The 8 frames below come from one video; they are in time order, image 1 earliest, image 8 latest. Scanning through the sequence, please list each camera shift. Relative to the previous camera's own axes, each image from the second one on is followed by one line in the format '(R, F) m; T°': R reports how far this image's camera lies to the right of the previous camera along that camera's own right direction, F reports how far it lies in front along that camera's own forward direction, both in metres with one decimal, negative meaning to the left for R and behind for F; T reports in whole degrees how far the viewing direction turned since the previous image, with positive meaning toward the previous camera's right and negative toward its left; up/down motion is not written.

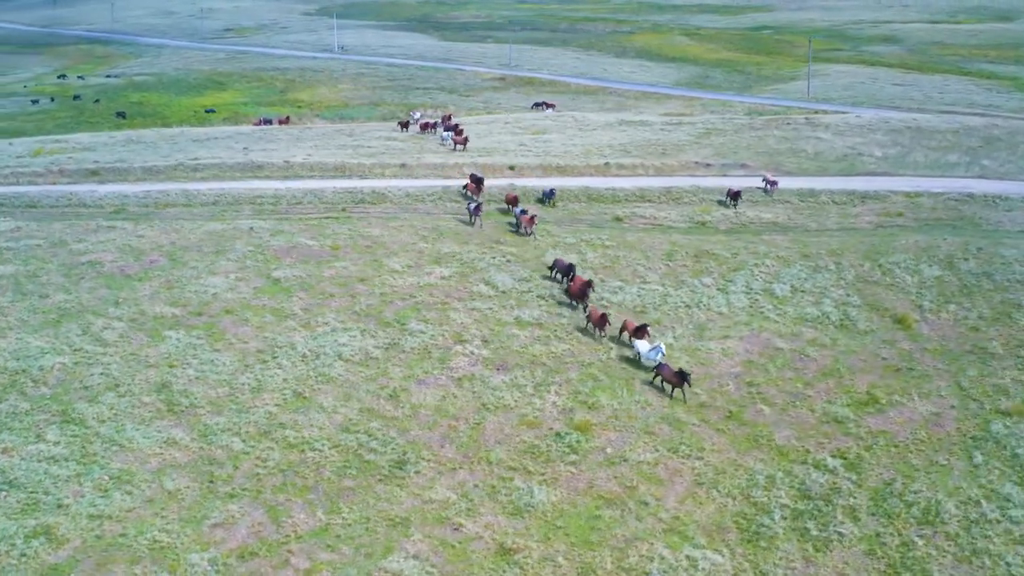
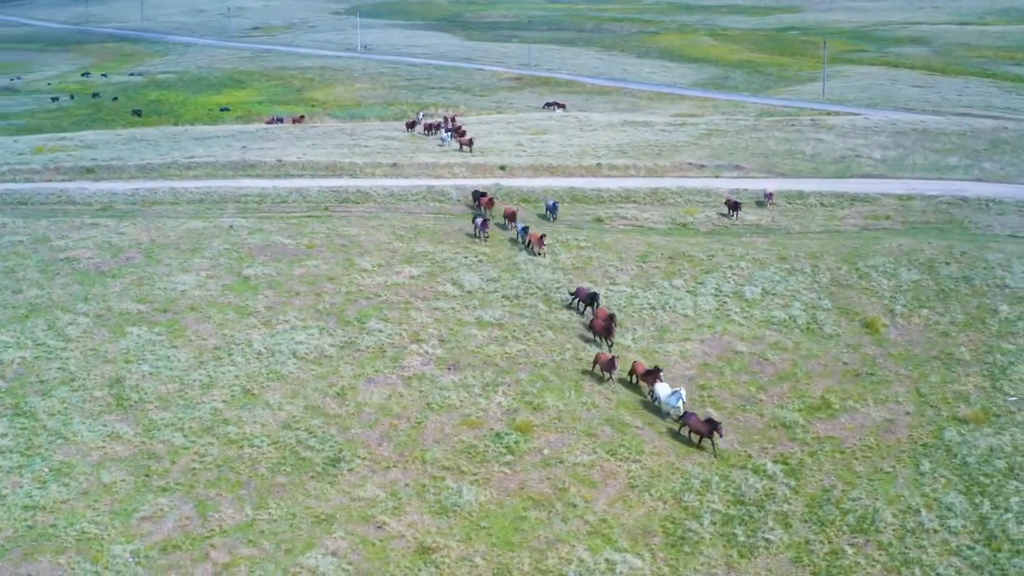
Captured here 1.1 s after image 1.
(+2.4, 0.0) m; -2°
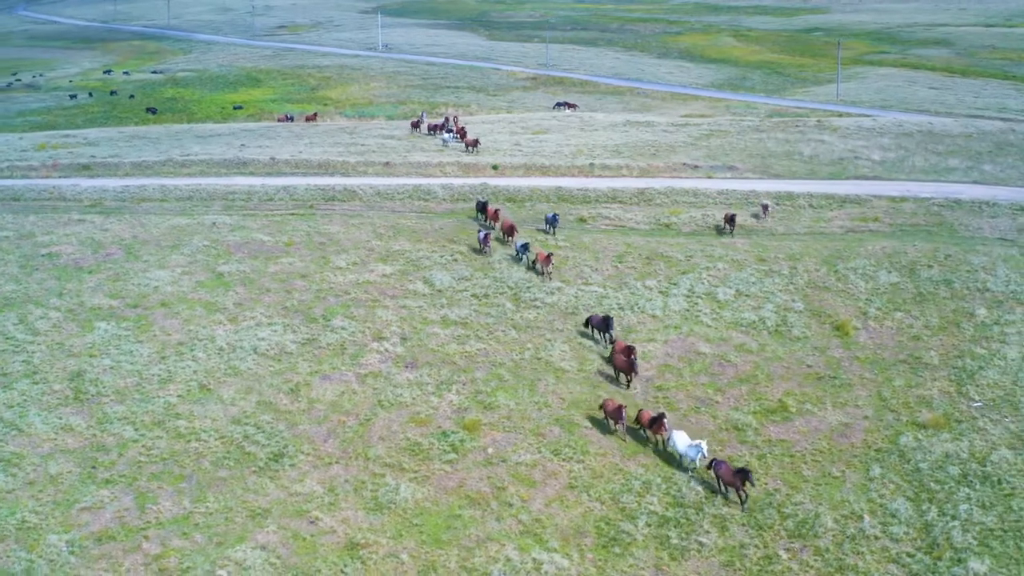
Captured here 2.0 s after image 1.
(+2.1, 0.0) m; -2°
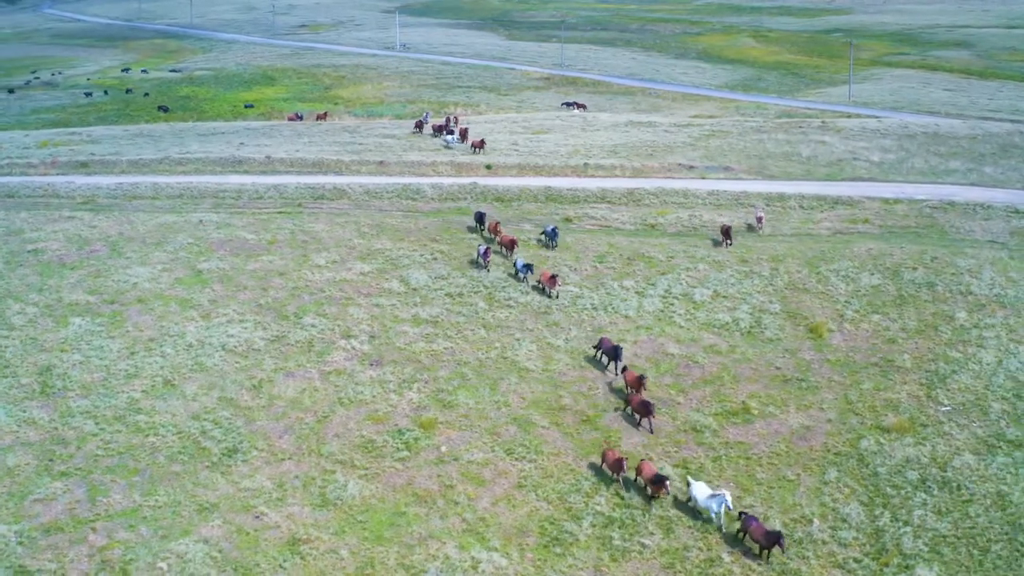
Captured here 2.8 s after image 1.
(+1.8, 0.0) m; -1°
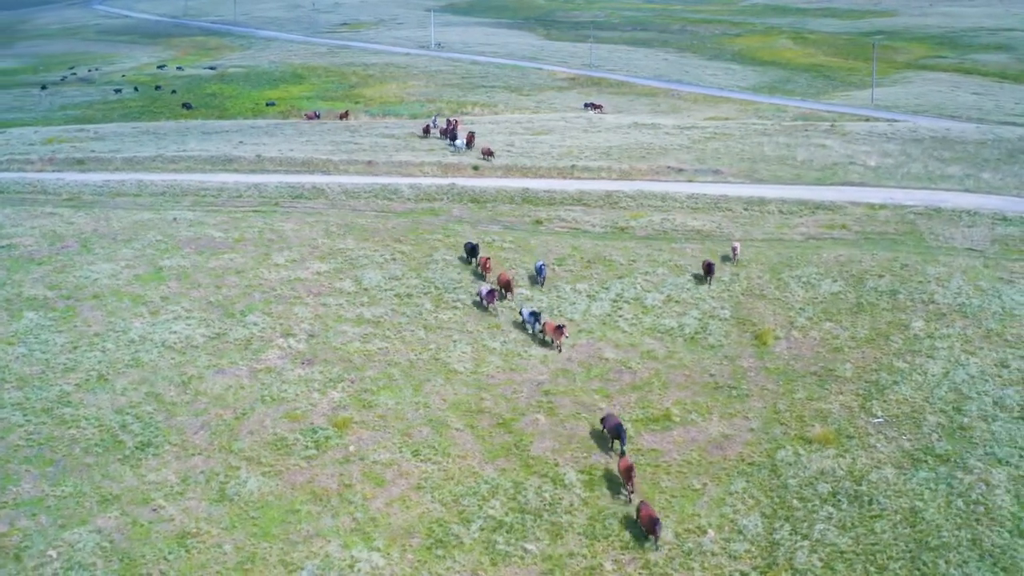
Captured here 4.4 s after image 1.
(+3.5, 0.0) m; -3°
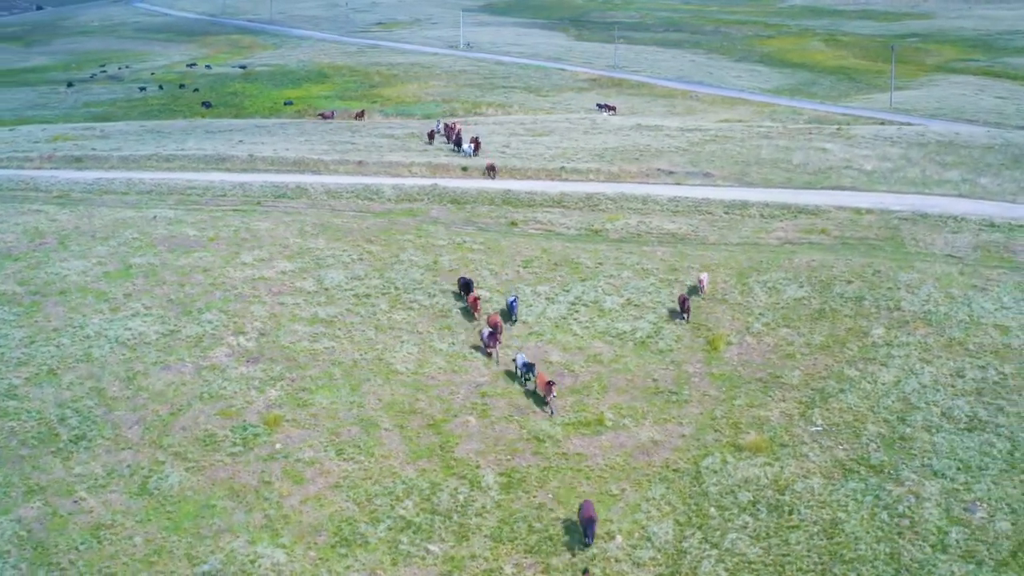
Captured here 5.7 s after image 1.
(+3.0, -0.1) m; -2°
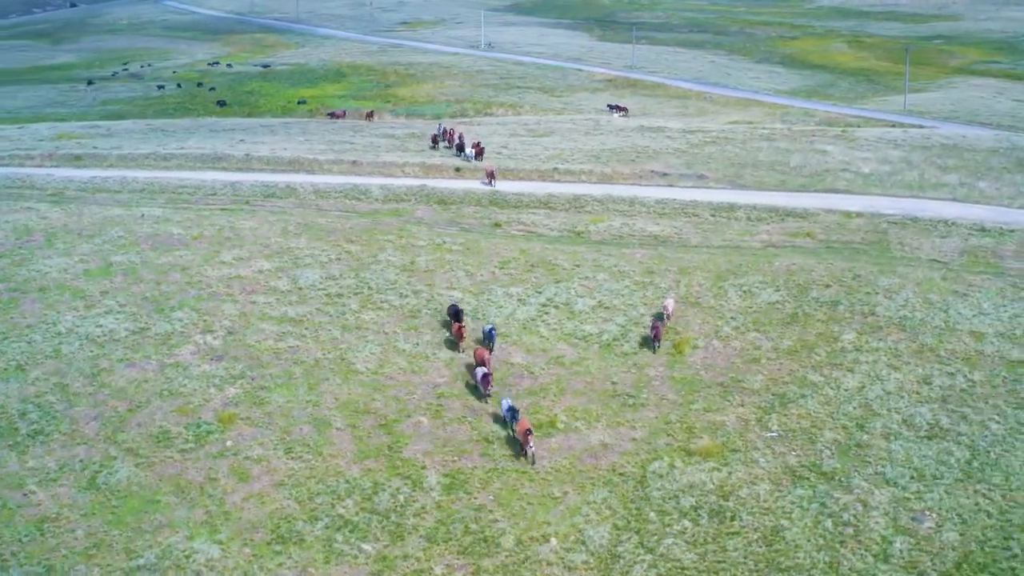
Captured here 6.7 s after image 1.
(+2.1, -0.1) m; -2°
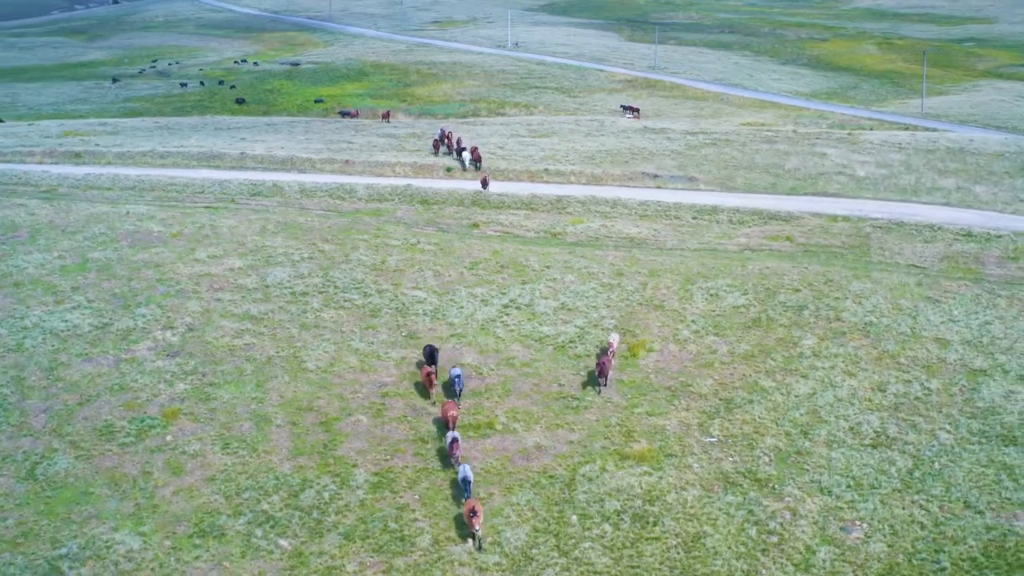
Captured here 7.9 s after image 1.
(+2.7, -0.1) m; -2°
